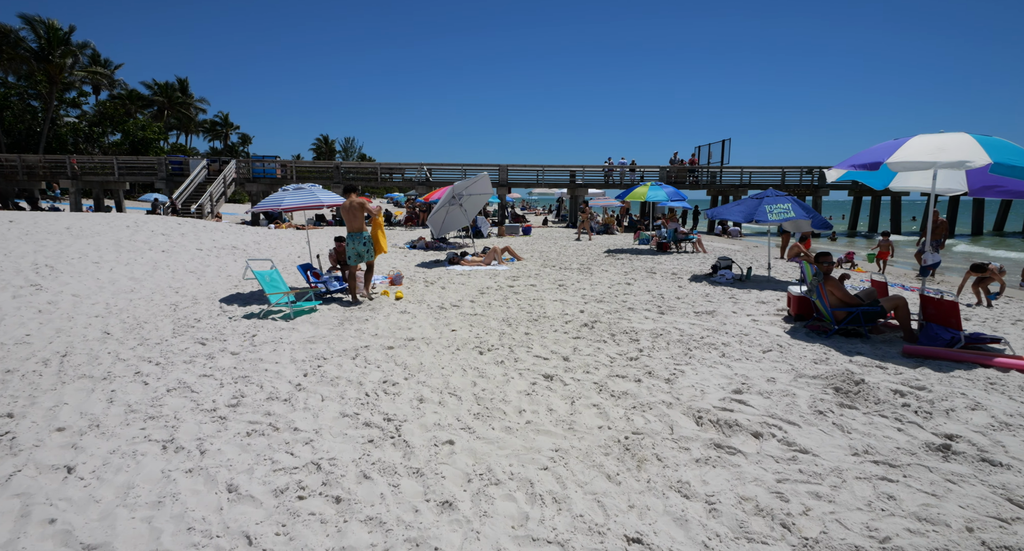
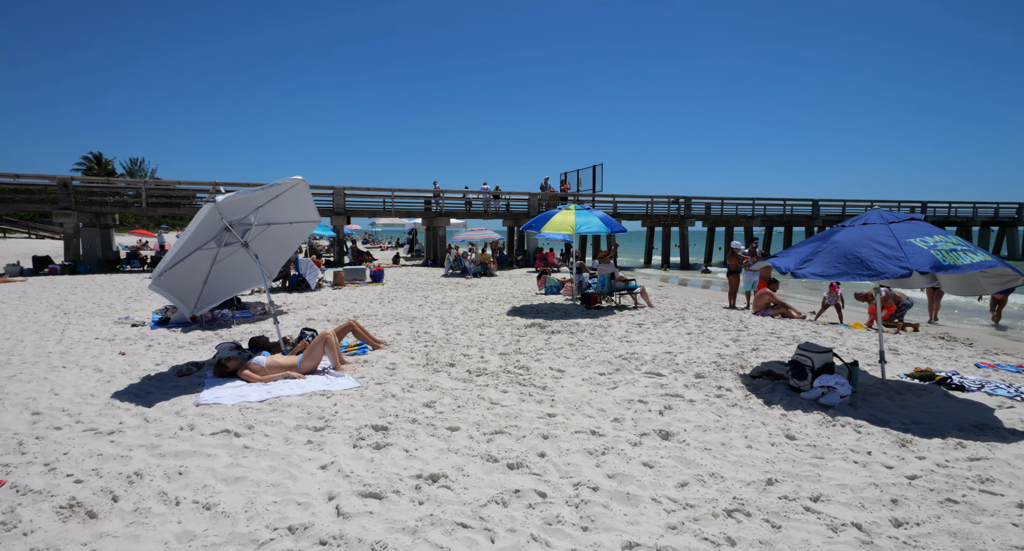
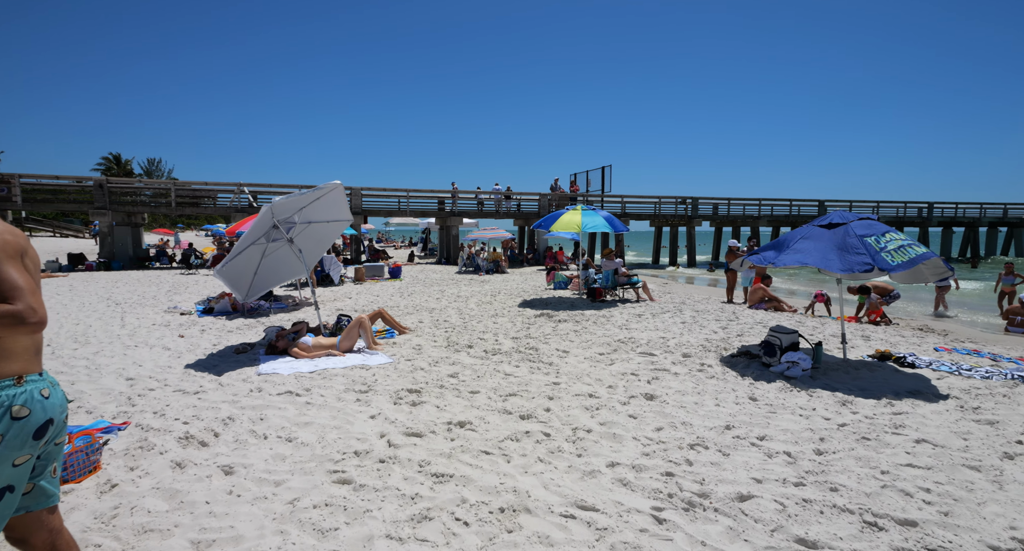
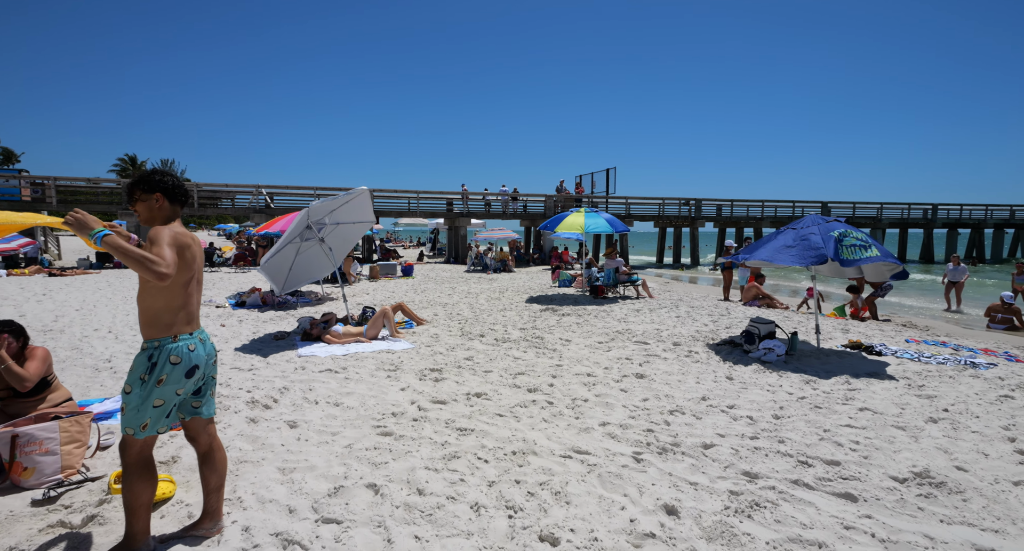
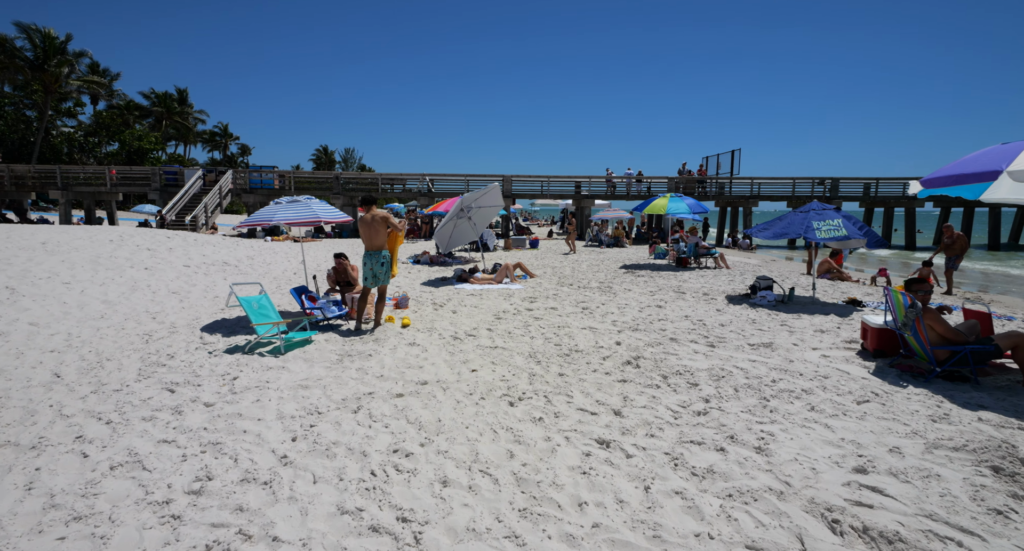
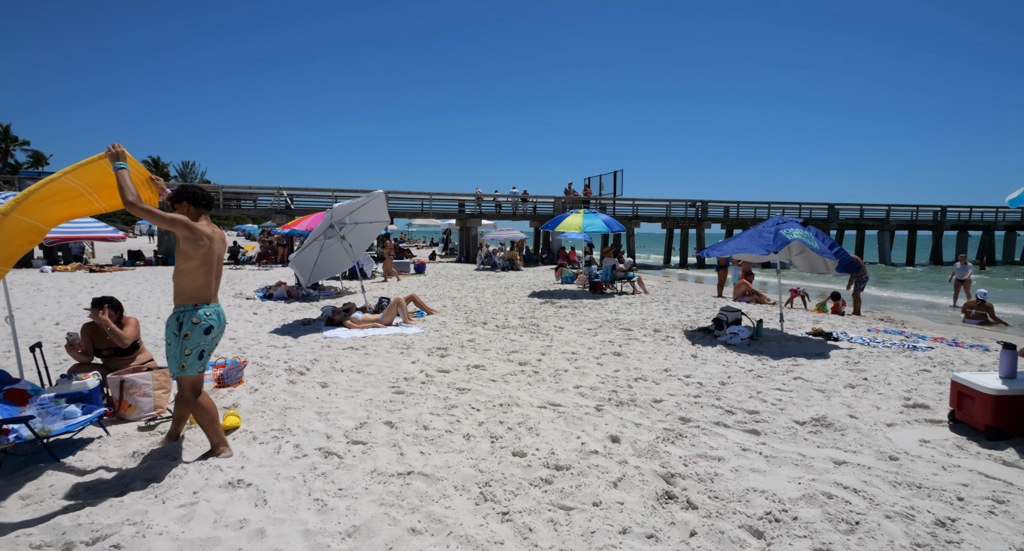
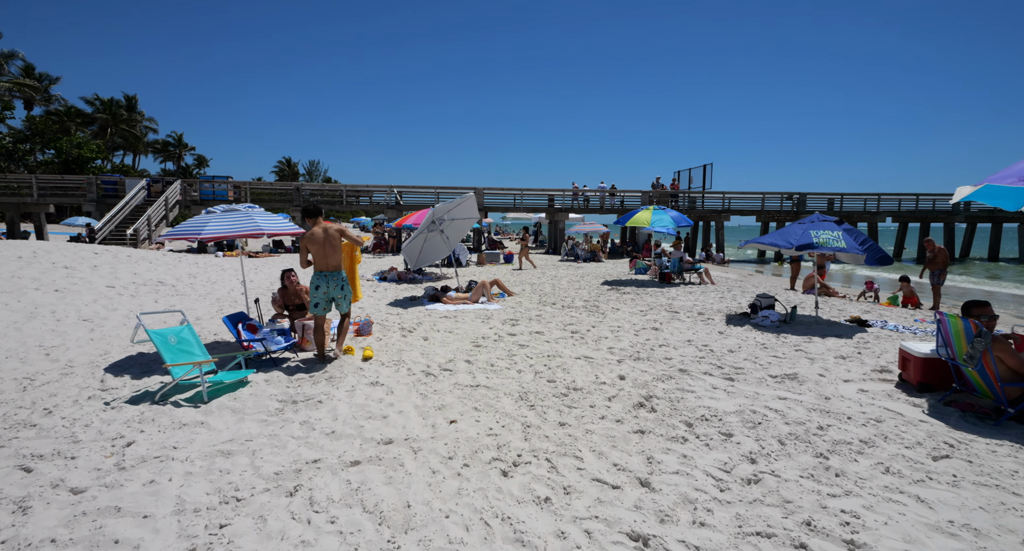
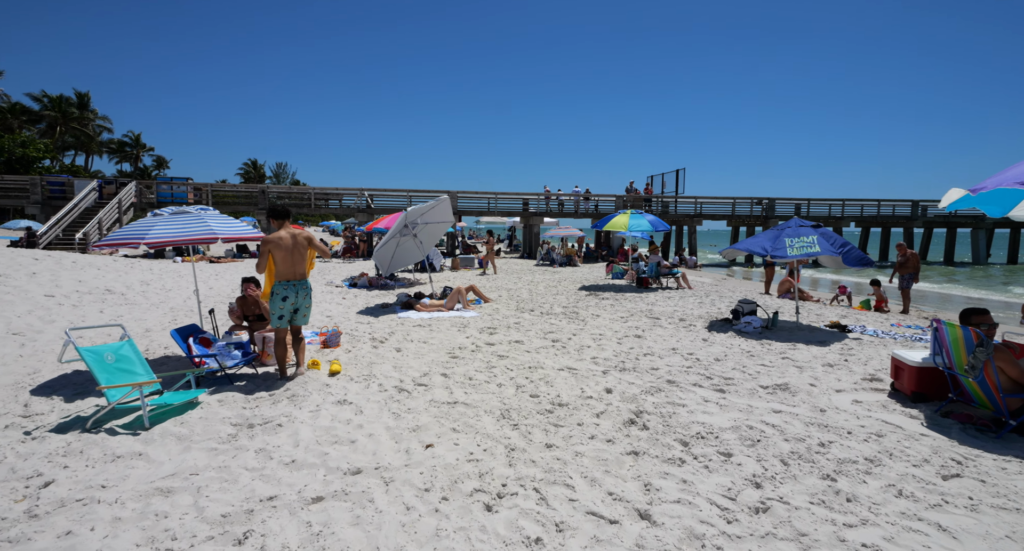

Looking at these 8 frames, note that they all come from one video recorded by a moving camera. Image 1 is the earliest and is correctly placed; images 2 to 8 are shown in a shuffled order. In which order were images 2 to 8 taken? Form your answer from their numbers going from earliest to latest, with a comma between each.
5, 7, 8, 6, 4, 3, 2
